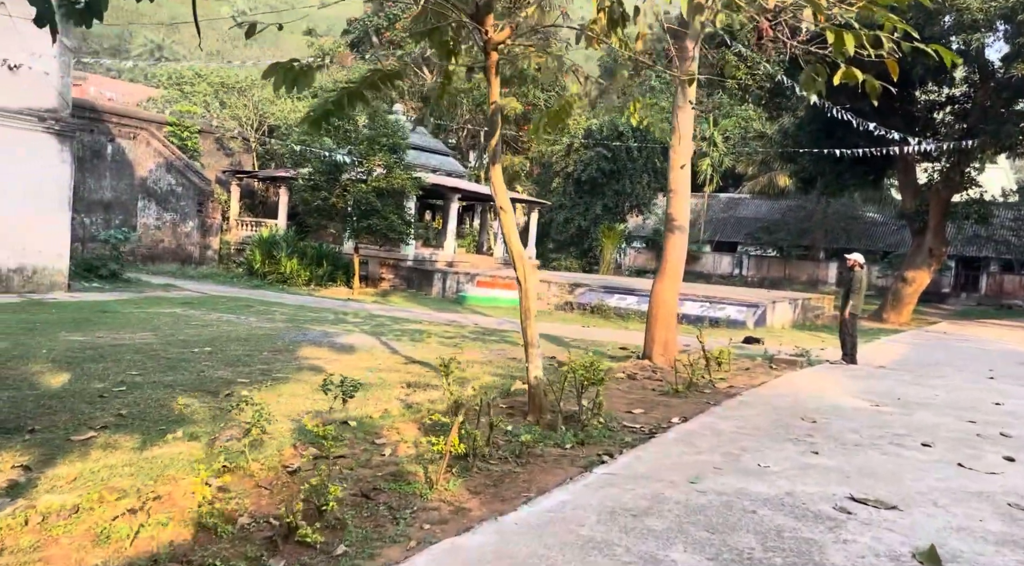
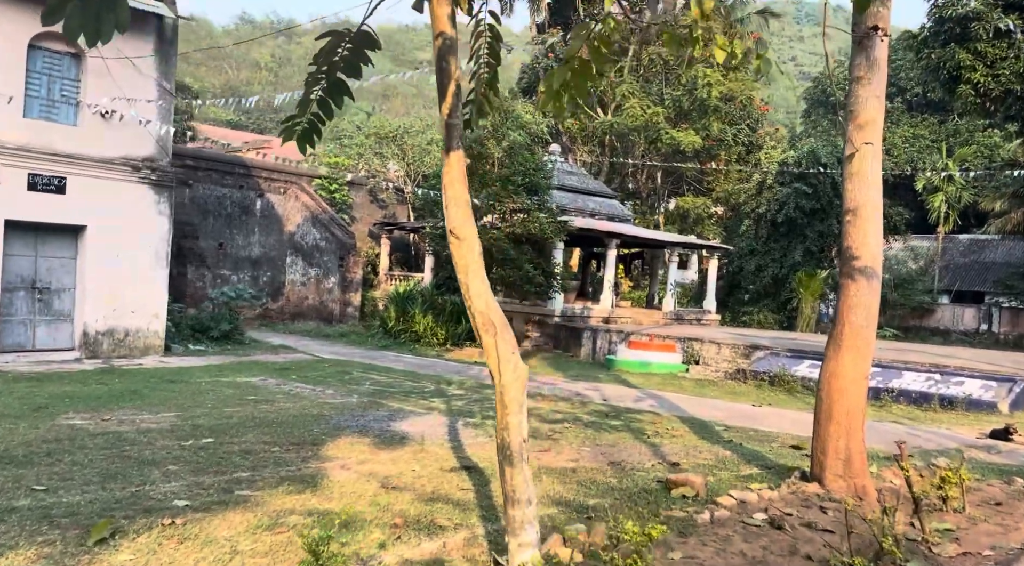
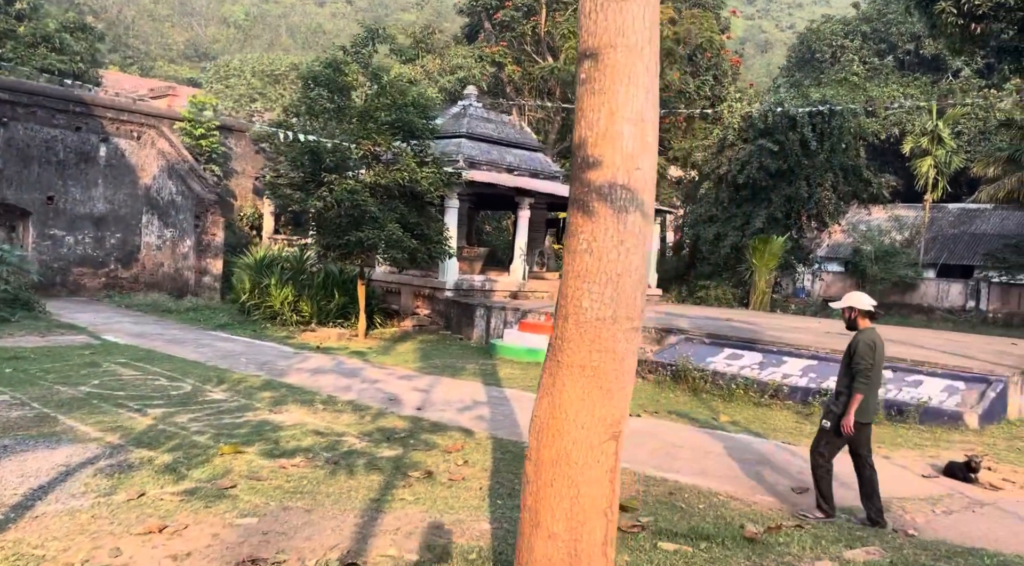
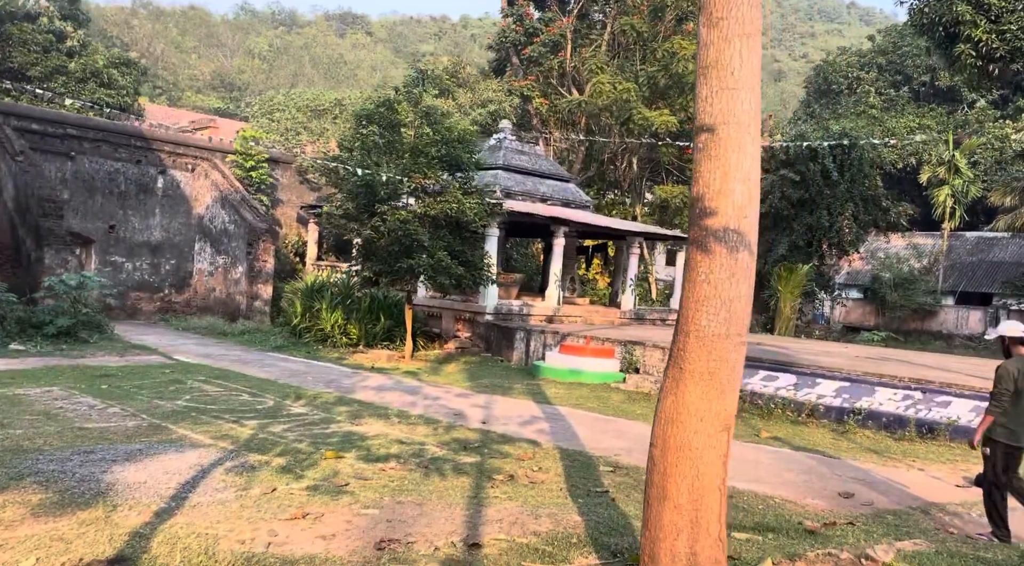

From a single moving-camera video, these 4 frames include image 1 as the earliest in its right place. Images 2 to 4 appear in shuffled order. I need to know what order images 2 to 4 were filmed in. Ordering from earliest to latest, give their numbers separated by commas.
2, 4, 3
